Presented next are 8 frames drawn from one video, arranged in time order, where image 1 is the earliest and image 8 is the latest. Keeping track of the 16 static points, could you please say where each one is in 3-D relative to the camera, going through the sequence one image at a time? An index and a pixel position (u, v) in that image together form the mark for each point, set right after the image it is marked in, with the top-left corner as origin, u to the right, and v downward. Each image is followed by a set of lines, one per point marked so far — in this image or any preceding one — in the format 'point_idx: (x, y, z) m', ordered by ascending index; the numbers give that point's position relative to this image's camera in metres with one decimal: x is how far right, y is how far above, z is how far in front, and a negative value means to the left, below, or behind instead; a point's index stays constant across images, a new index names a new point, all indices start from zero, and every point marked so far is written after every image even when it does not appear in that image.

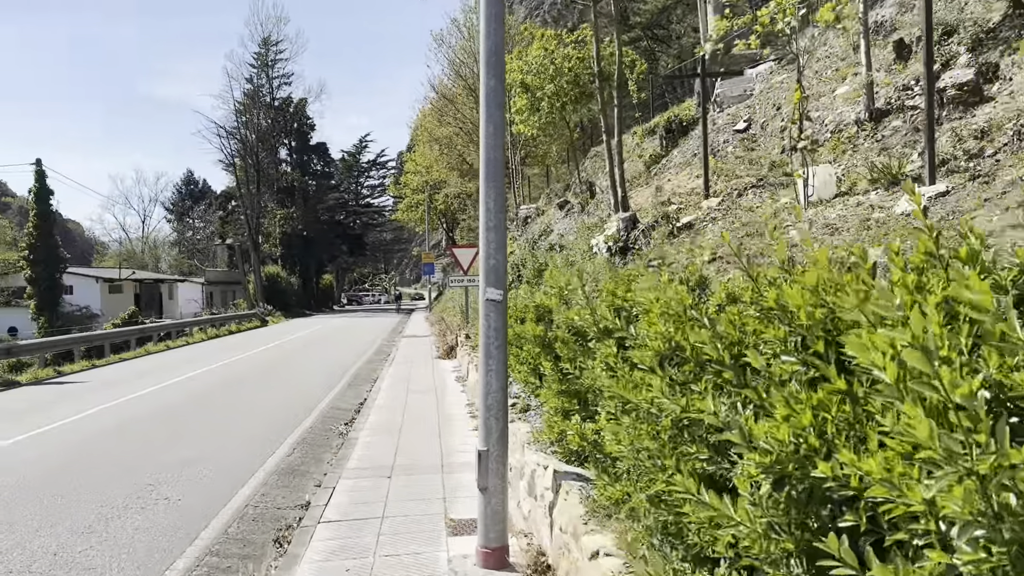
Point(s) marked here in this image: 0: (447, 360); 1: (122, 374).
0: (-1.4, -1.6, +17.5) m
1: (-8.7, -1.9, +18.0) m
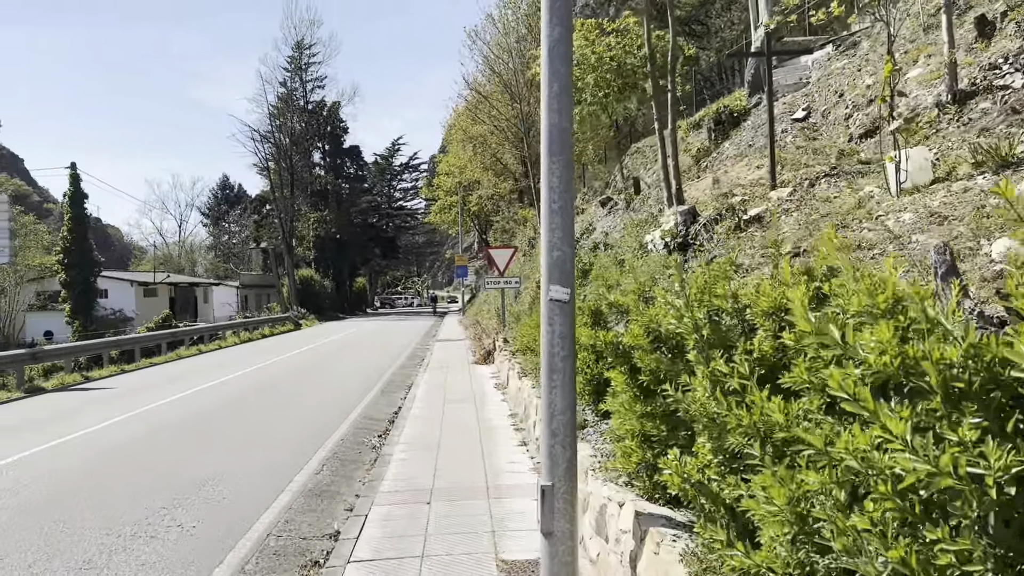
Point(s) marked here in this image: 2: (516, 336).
0: (-0.6, -1.6, +16.7) m
1: (-7.8, -2.0, +17.5) m
2: (+0.1, -0.9, +14.7) m
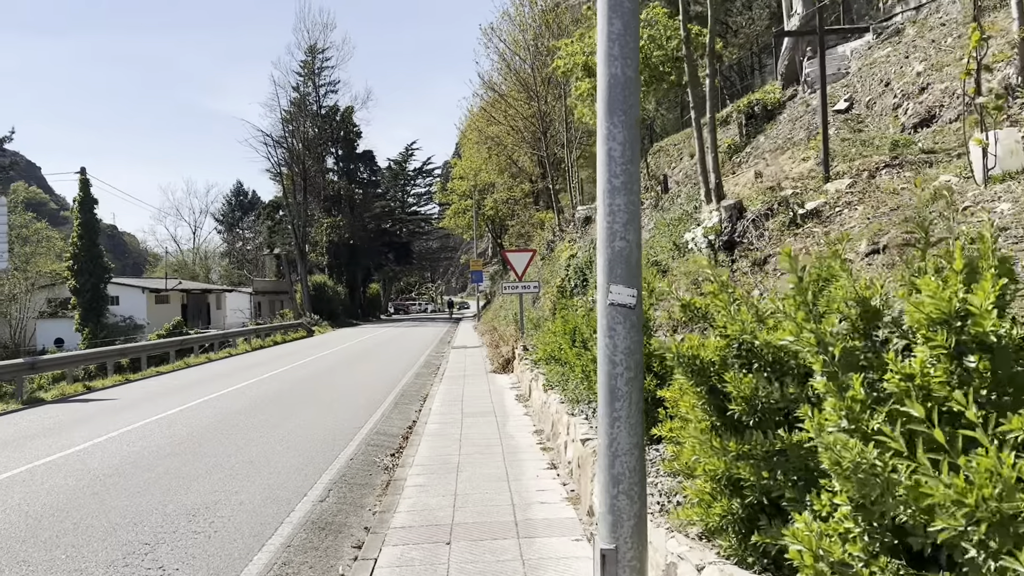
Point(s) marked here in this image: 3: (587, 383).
0: (-0.2, -1.7, +15.9) m
1: (-7.4, -2.1, +16.8) m
2: (+0.4, -1.0, +13.8) m
3: (+0.7, -0.9, +7.2) m
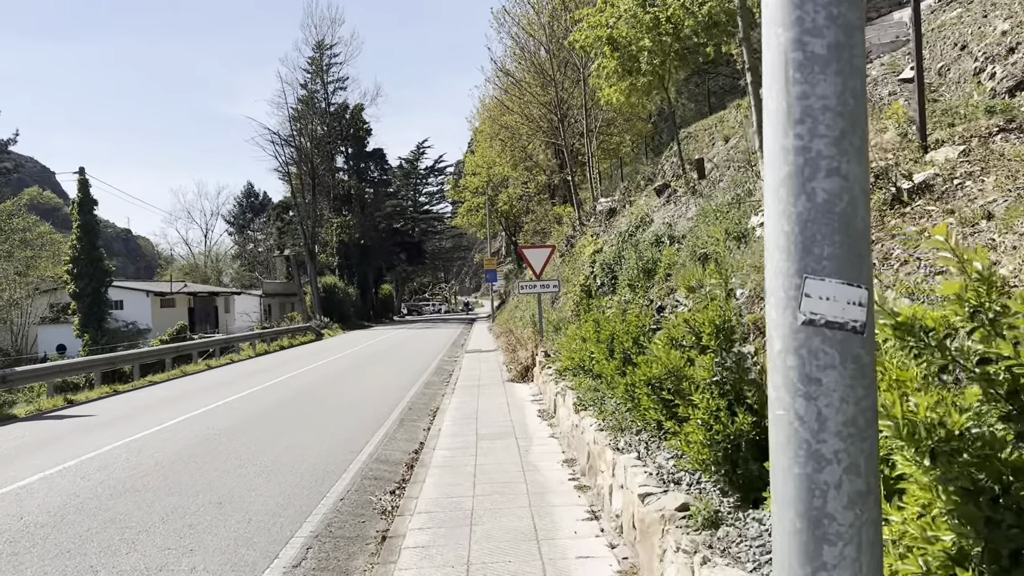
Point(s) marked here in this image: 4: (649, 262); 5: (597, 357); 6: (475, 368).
0: (+0.2, -1.7, +14.3) m
1: (-7.0, -2.2, +15.3) m
2: (+0.7, -0.9, +12.3) m
3: (+0.9, -0.9, +5.6) m
4: (+1.8, +0.3, +10.3) m
5: (+0.9, -0.7, +7.9) m
6: (-0.8, -1.8, +18.0) m
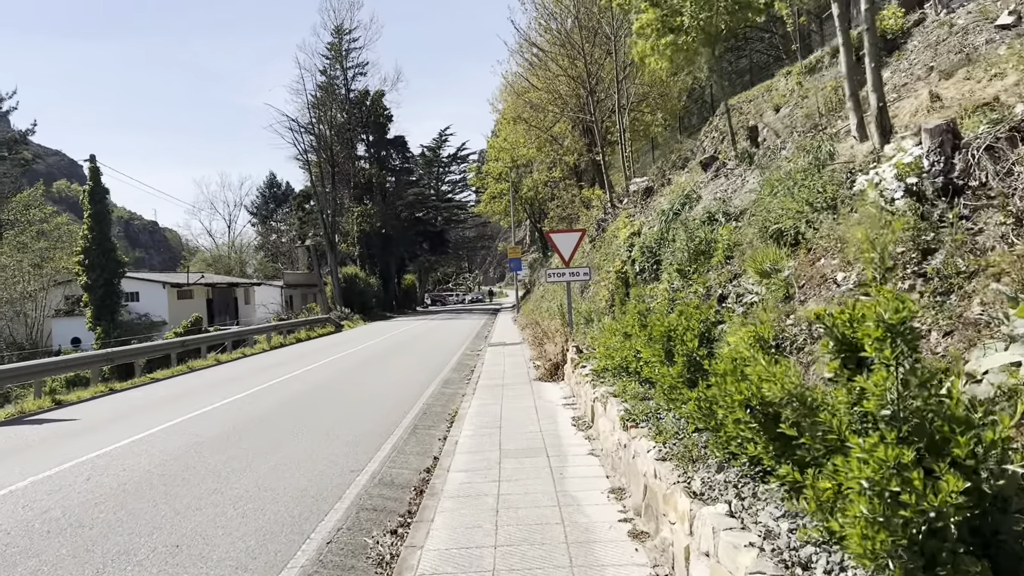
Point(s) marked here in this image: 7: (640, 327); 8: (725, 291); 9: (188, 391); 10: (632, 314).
0: (+0.6, -1.5, +12.8) m
1: (-6.5, -2.0, +14.1) m
2: (+1.1, -0.8, +10.8) m
3: (+1.1, -0.8, +4.1) m
4: (+2.1, +0.5, +8.8) m
5: (+1.1, -0.6, +6.4) m
6: (-0.2, -1.6, +16.5) m
7: (+1.2, -0.4, +7.7) m
8: (+1.9, 0.0, +7.2) m
9: (-6.6, -2.1, +16.0) m
10: (+1.3, -0.3, +8.8) m
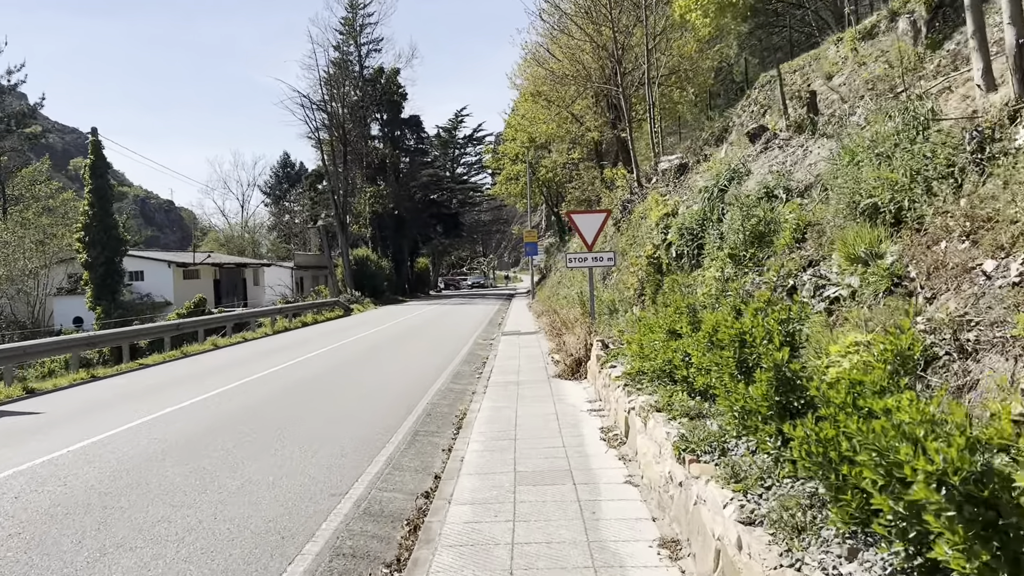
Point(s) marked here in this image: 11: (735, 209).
0: (+0.8, -1.3, +11.4) m
1: (-6.3, -1.7, +12.8) m
2: (+1.3, -0.6, +9.3) m
3: (+1.1, -0.7, +2.7) m
4: (+2.3, +0.6, +7.3) m
5: (+1.2, -0.5, +5.0) m
6: (0.0, -1.3, +15.1) m
7: (+1.4, -0.3, +6.3) m
8: (+2.1, 0.0, +5.8) m
9: (-6.3, -1.7, +14.7) m
10: (+1.5, -0.2, +7.3) m
11: (+2.3, +0.8, +8.3) m
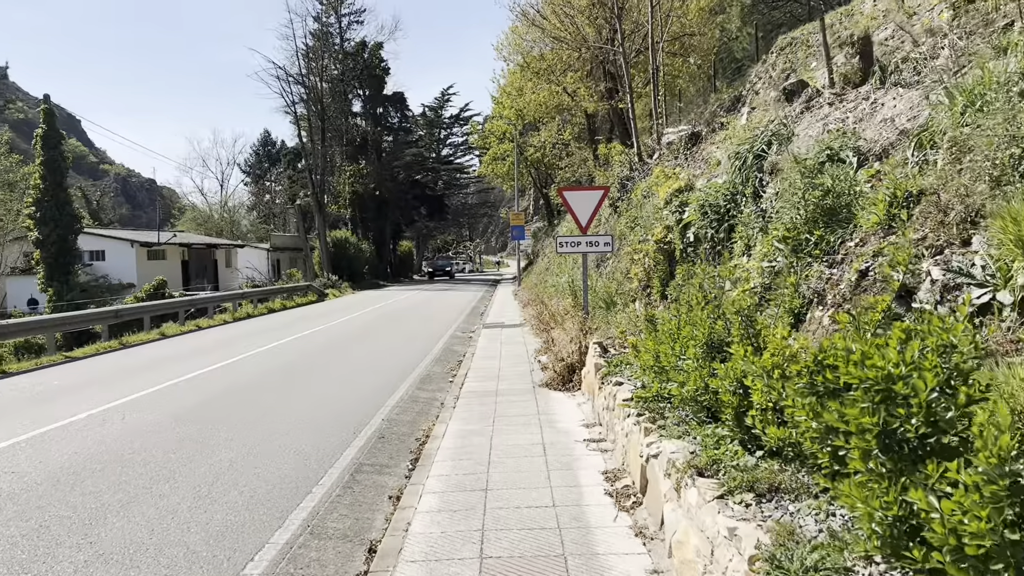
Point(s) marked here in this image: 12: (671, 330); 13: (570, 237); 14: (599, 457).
0: (+0.6, -1.2, +9.4) m
1: (-6.6, -1.5, +10.7) m
2: (+1.1, -0.5, +7.3) m
3: (+1.0, -0.8, +0.7) m
4: (+2.1, +0.6, +5.3) m
5: (+1.1, -0.5, +3.0) m
6: (-0.3, -1.1, +13.1) m
7: (+1.2, -0.3, +4.3) m
8: (+1.9, 0.0, +3.8) m
9: (-6.6, -1.4, +12.6) m
10: (+1.3, -0.1, +5.3) m
11: (+2.1, +0.9, +6.3) m
12: (+1.2, -0.3, +5.8) m
13: (+0.8, +0.7, +10.5) m
14: (+0.6, -1.3, +5.8) m
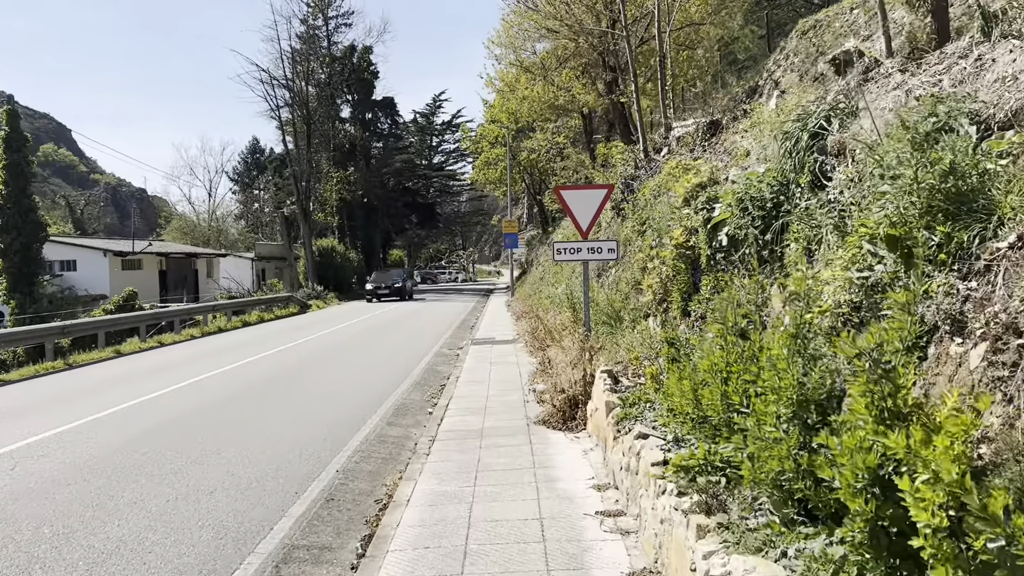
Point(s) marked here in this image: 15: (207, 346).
0: (+0.5, -1.3, +7.8) m
1: (-6.7, -1.6, +9.0) m
2: (+1.0, -0.7, +5.7) m
3: (+1.0, -0.8, -1.0) m
4: (+2.1, +0.5, +3.7) m
5: (+1.0, -0.6, +1.3) m
6: (-0.4, -1.3, +11.4) m
7: (+1.2, -0.4, +2.6) m
8: (+1.9, 0.0, +2.1) m
9: (-6.7, -1.6, +10.9) m
10: (+1.2, -0.2, +3.7) m
11: (+2.1, +0.8, +4.7) m
12: (+1.1, -0.4, +4.1) m
13: (+0.7, +0.5, +8.8) m
14: (+0.5, -1.4, +4.1) m
15: (-7.2, -1.4, +18.4) m
